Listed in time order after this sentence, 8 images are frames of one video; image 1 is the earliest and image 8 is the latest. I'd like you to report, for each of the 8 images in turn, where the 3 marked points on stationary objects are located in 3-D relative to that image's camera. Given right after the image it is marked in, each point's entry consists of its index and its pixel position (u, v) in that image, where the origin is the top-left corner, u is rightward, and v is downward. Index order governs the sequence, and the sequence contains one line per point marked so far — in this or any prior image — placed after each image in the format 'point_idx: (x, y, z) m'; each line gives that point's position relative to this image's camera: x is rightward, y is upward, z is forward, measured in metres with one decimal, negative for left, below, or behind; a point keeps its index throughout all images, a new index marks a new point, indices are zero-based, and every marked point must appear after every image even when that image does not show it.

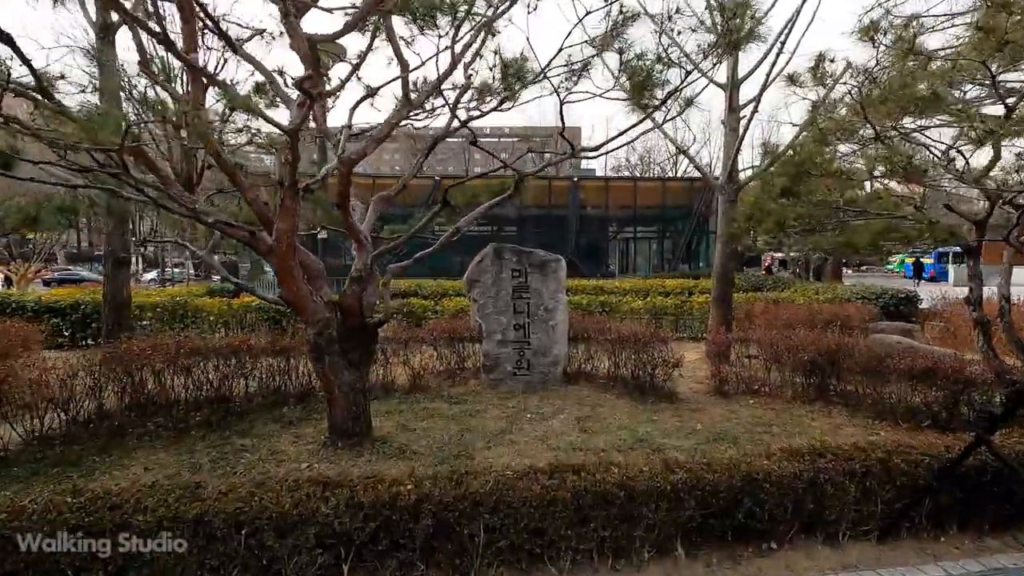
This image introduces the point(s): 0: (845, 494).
0: (+1.8, -1.1, +3.0) m
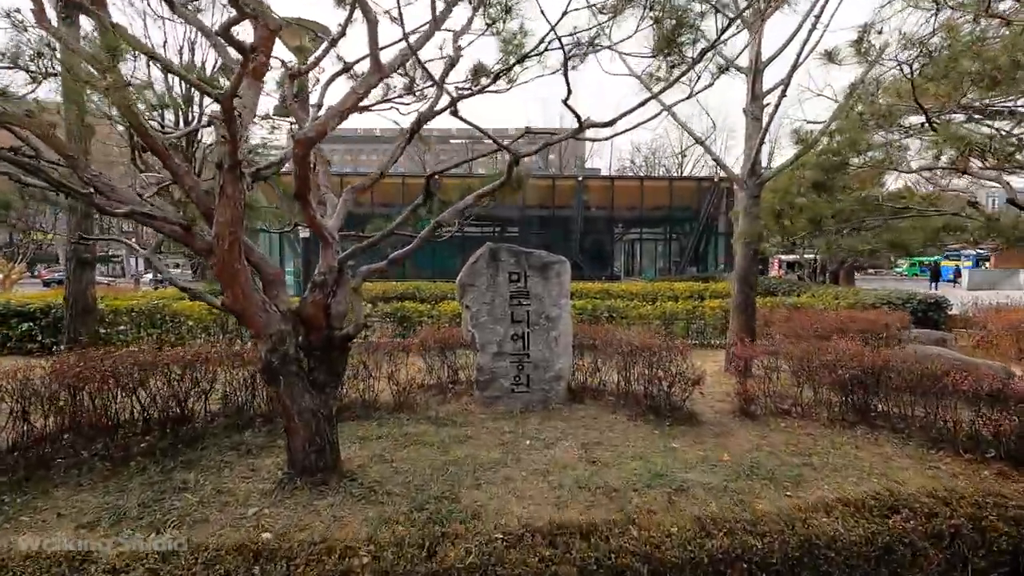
0: (+1.8, -1.2, +2.3) m
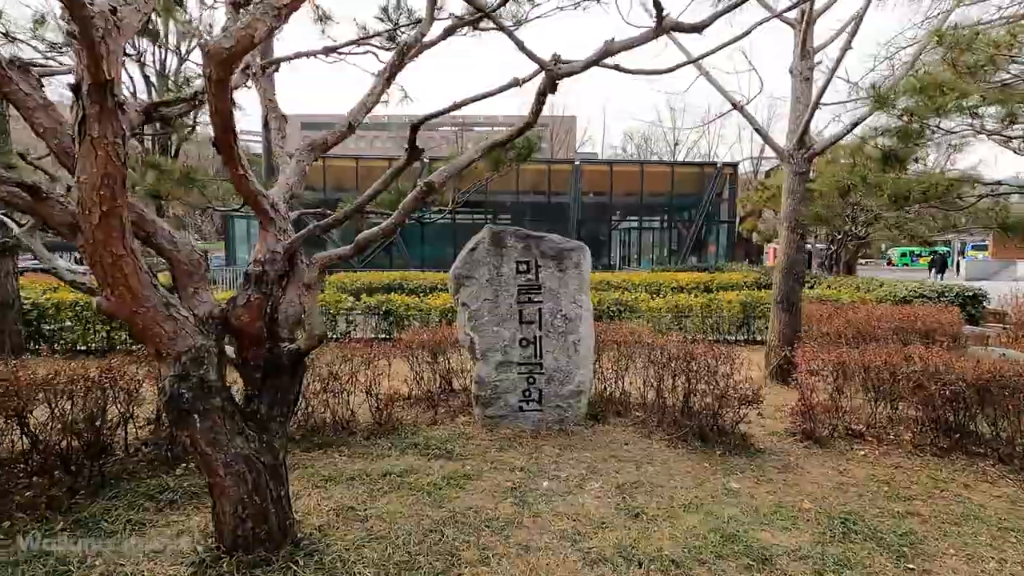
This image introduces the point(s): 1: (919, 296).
0: (+1.9, -1.2, +1.4) m
1: (+6.2, -0.1, +8.3) m
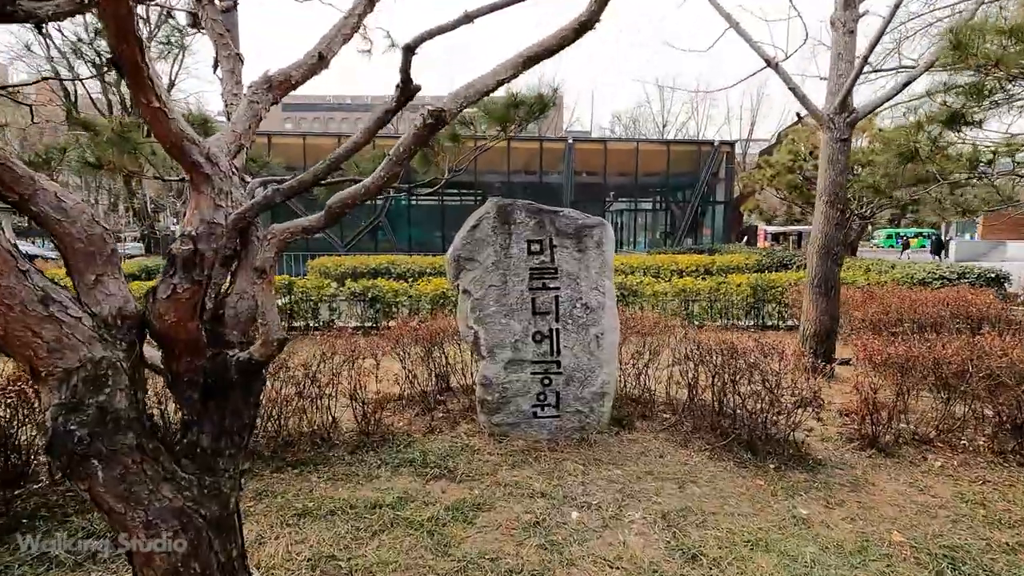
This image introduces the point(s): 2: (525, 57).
0: (+2.0, -1.1, +0.9) m
1: (+6.2, +0.1, +7.9) m
2: (0.0, +0.8, +1.8) m
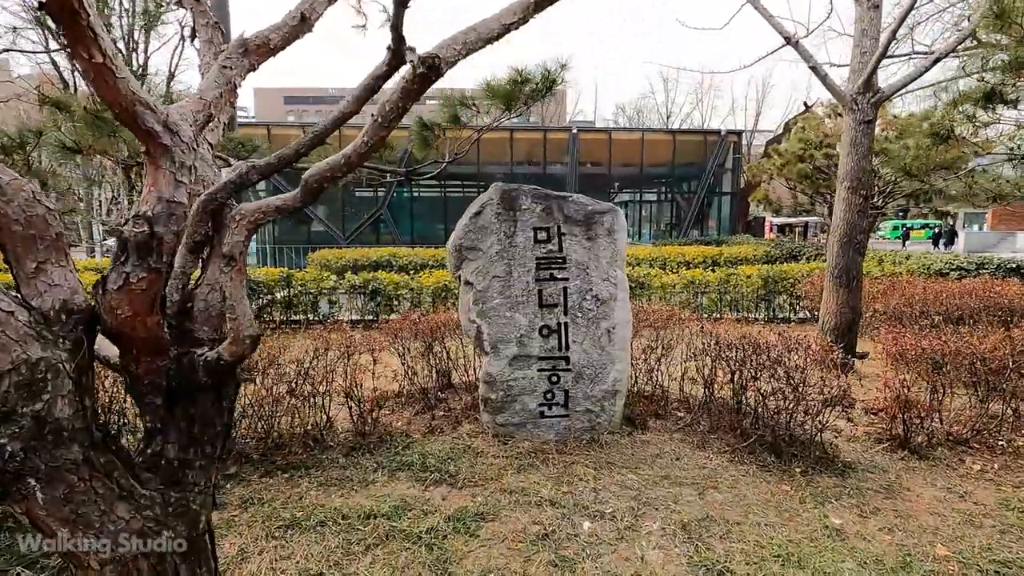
0: (+2.0, -1.1, +0.6) m
1: (+6.3, +0.3, +7.6) m
2: (+0.1, +0.8, +1.6) m
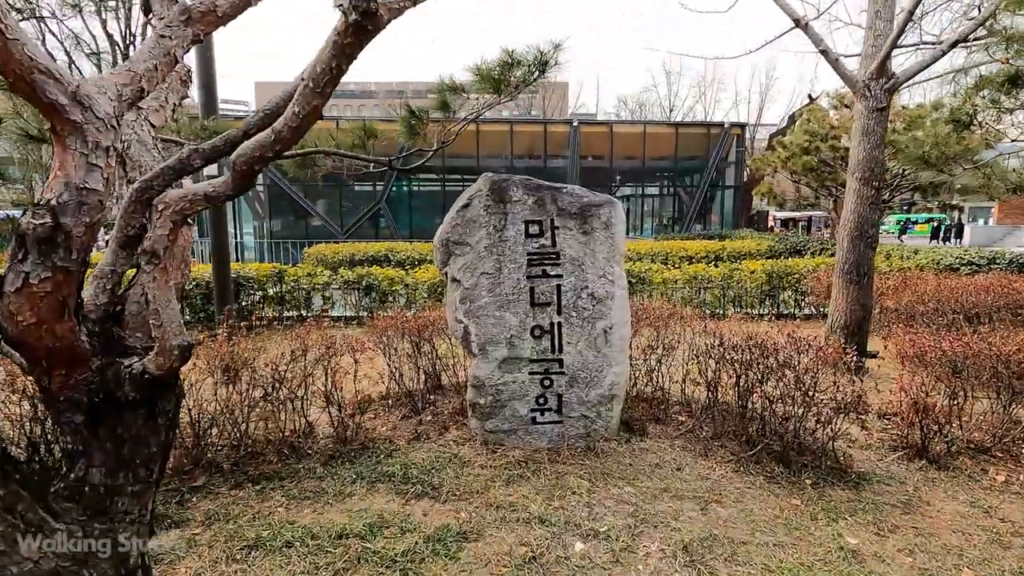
0: (+2.0, -1.1, +0.4) m
1: (+6.2, +0.3, +7.4) m
2: (0.0, +0.8, +1.3) m
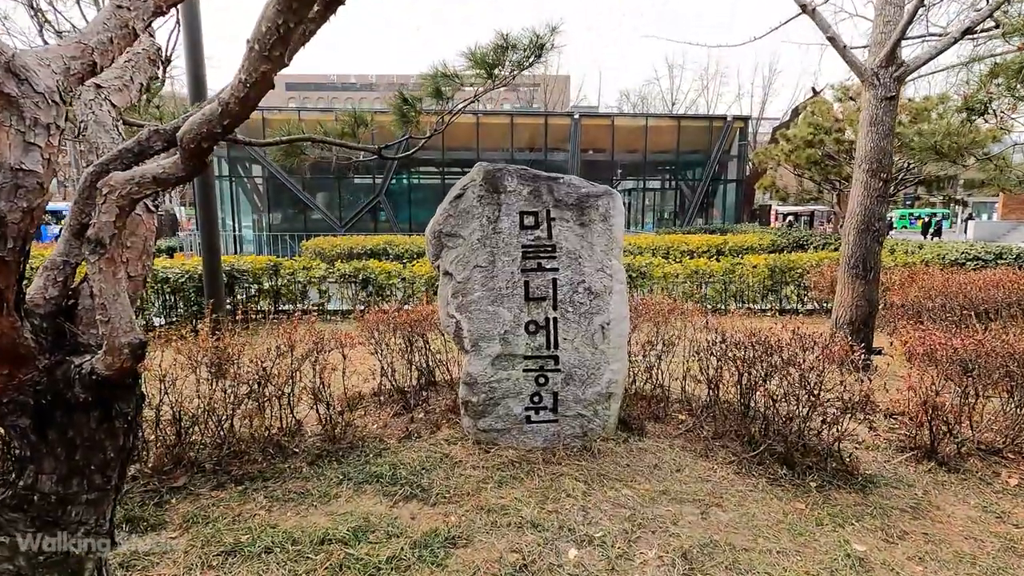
0: (+1.9, -1.1, +0.3) m
1: (+6.2, +0.4, +7.2) m
2: (0.0, +0.8, +1.2) m
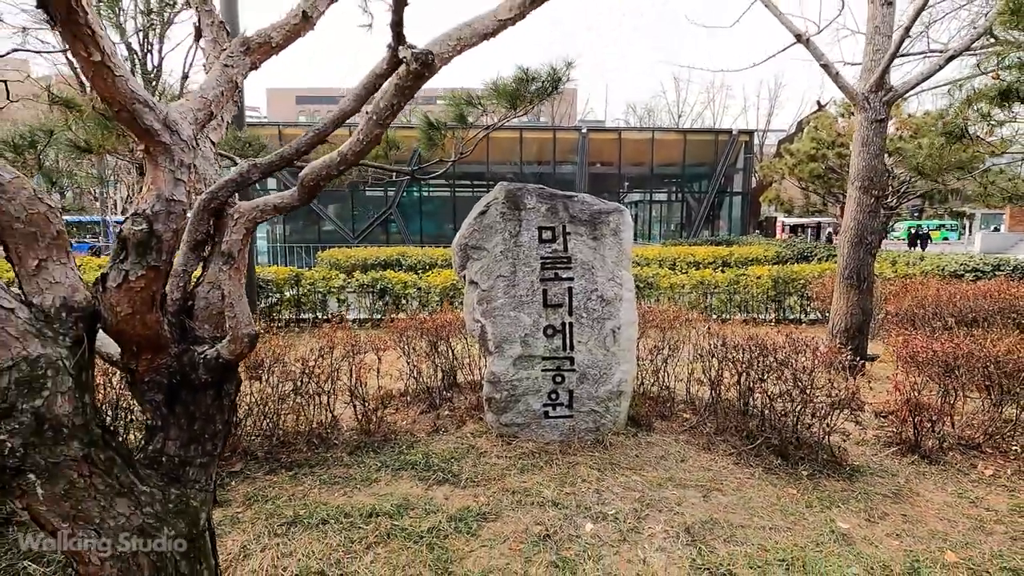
0: (+2.0, -1.1, +0.6) m
1: (+6.4, +0.2, +7.5) m
2: (+0.1, +0.8, +1.5) m
